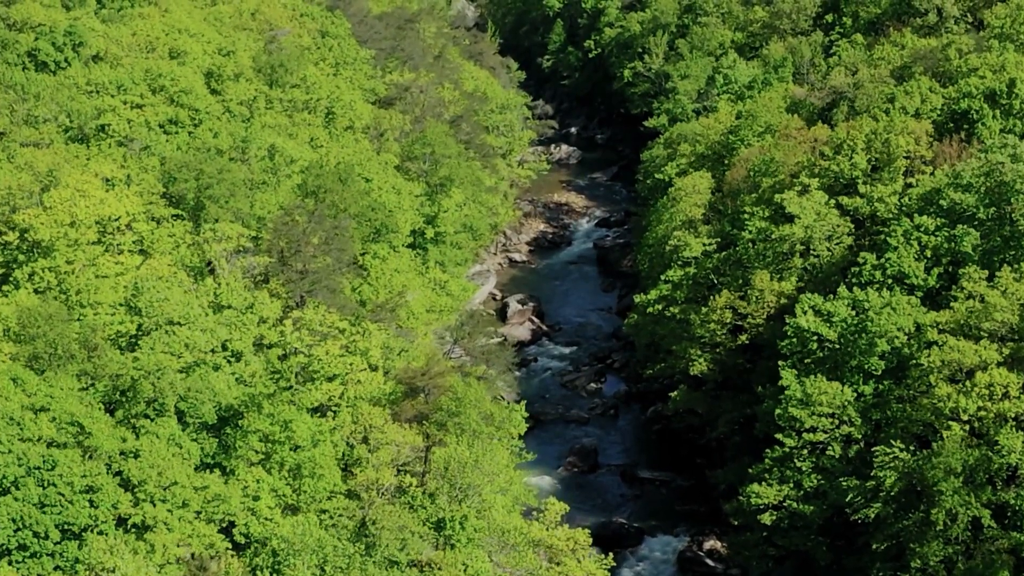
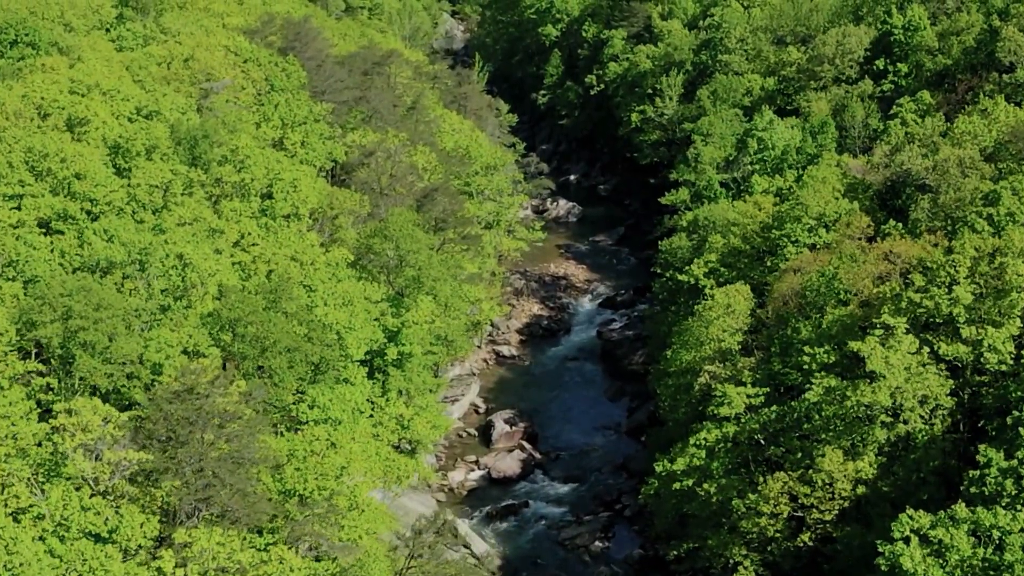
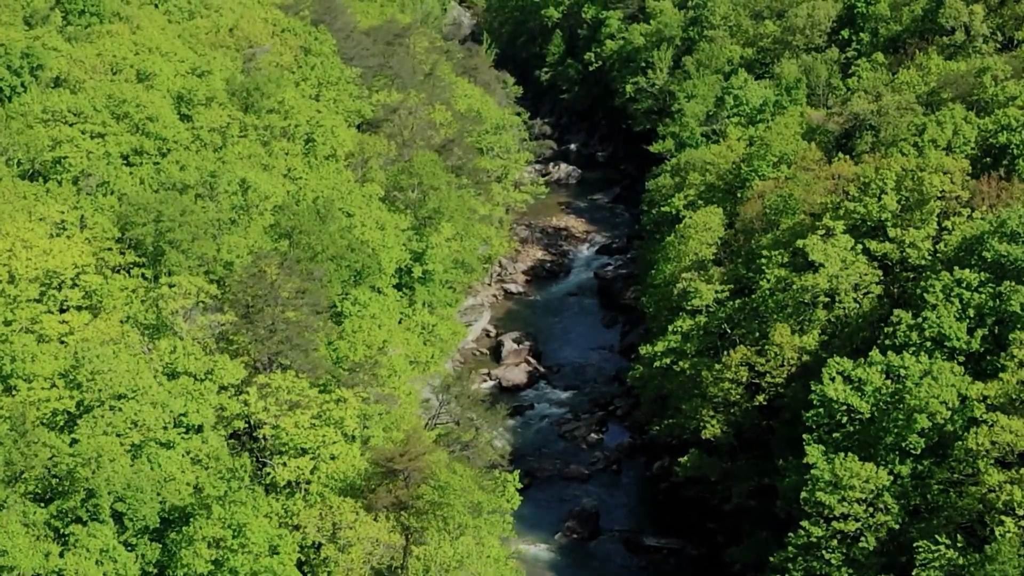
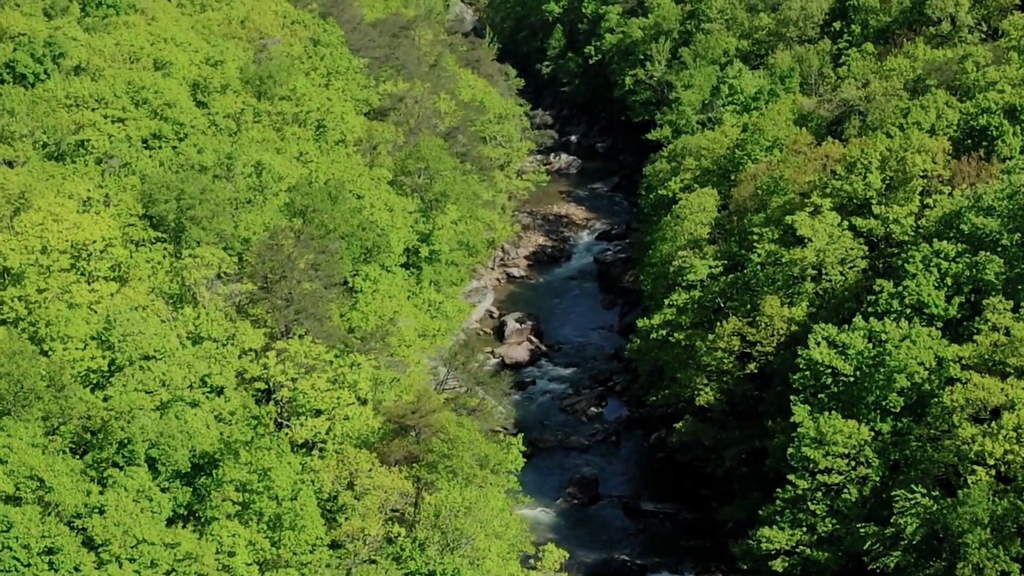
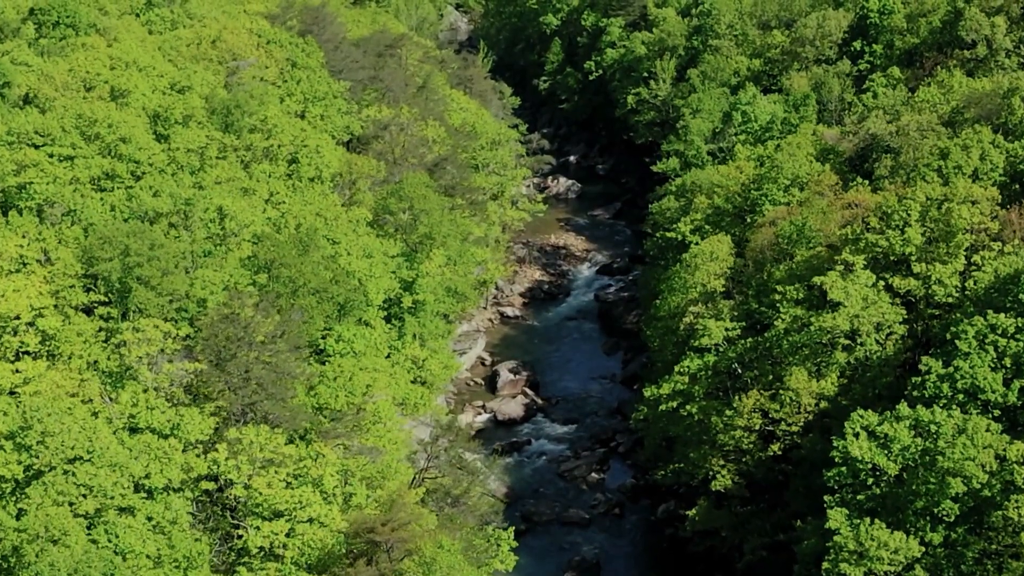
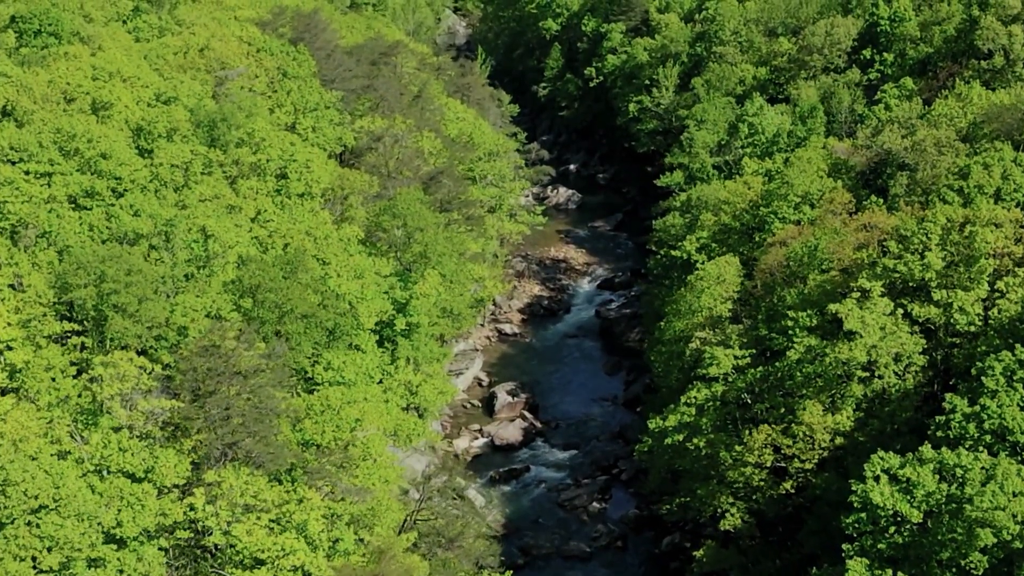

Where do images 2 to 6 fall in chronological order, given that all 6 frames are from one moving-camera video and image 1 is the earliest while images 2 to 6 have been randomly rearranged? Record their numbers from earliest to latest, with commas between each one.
4, 3, 5, 6, 2
